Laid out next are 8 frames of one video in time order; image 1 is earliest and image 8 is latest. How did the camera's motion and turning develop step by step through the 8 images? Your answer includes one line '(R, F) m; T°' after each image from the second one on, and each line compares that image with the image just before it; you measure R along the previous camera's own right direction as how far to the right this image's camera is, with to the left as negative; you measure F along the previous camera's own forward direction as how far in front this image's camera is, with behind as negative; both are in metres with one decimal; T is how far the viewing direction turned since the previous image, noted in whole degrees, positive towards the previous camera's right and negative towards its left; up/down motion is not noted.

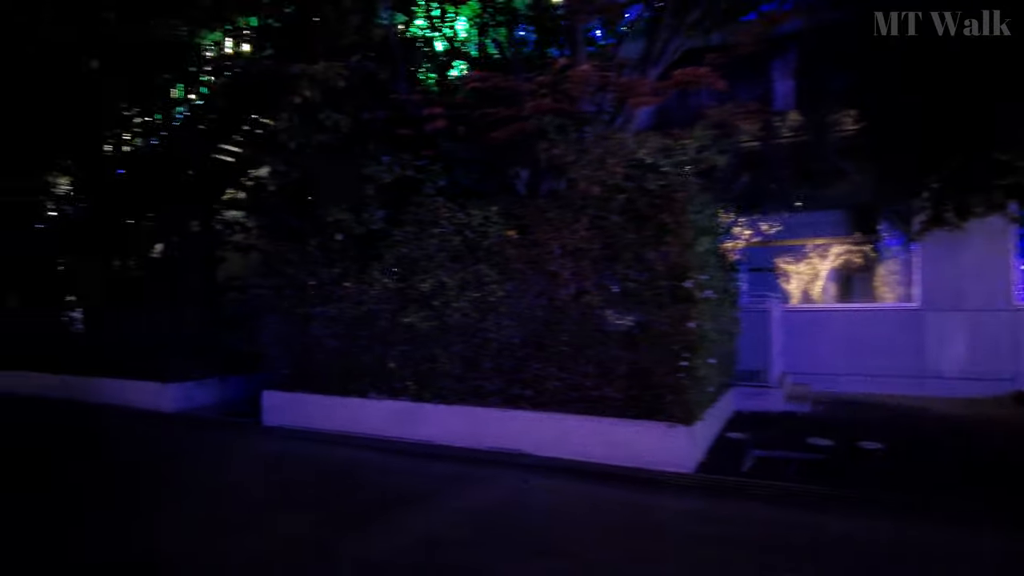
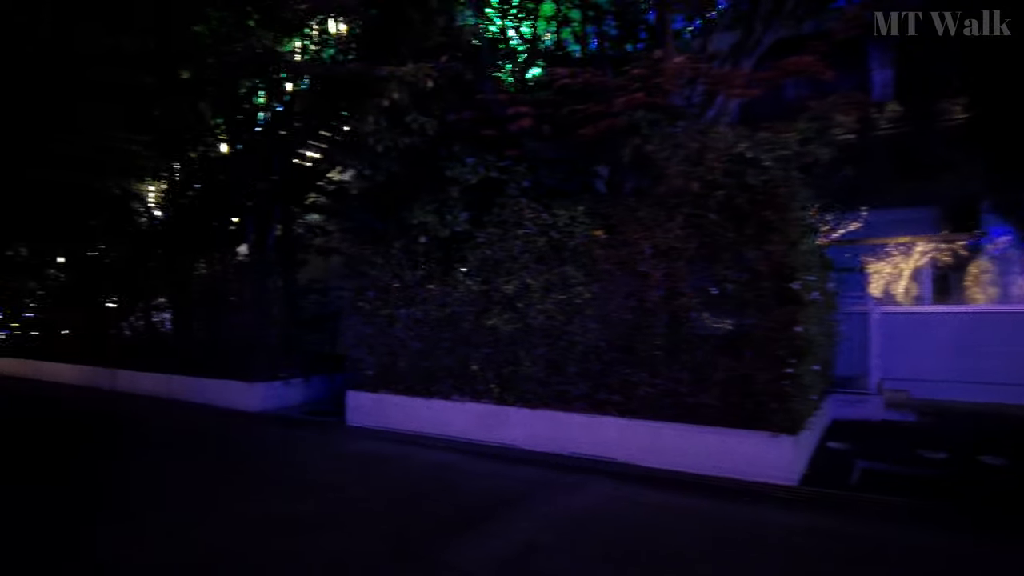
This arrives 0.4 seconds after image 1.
(-0.2, +0.1) m; -5°
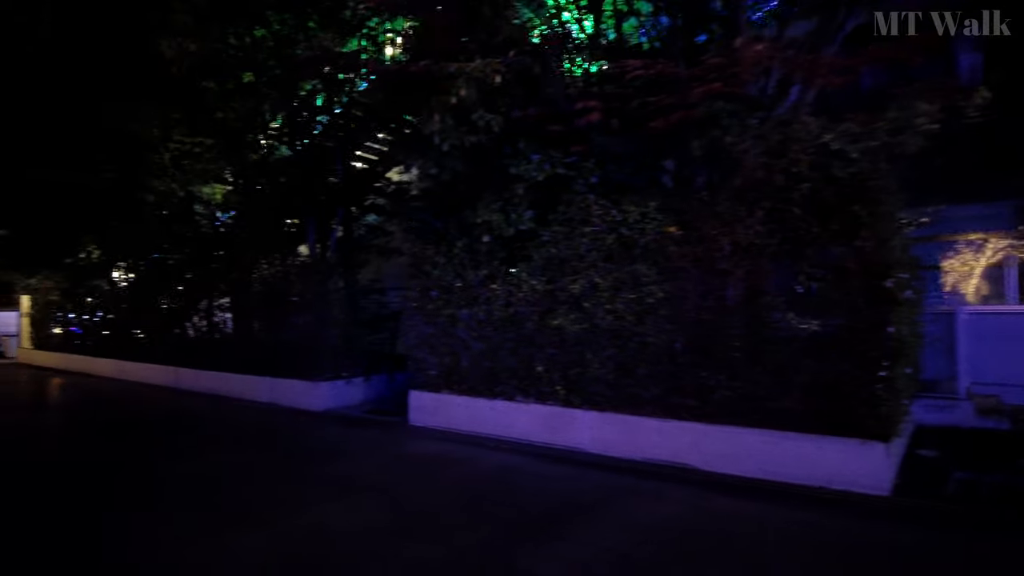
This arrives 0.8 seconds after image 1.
(-0.2, +0.1) m; -4°
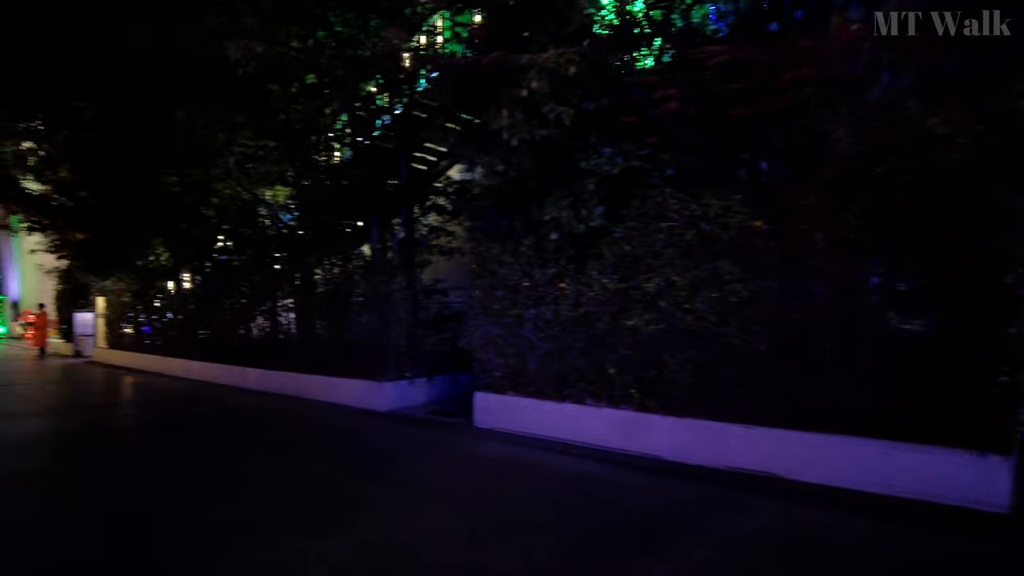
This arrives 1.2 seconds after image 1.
(-0.2, +0.2) m; -4°
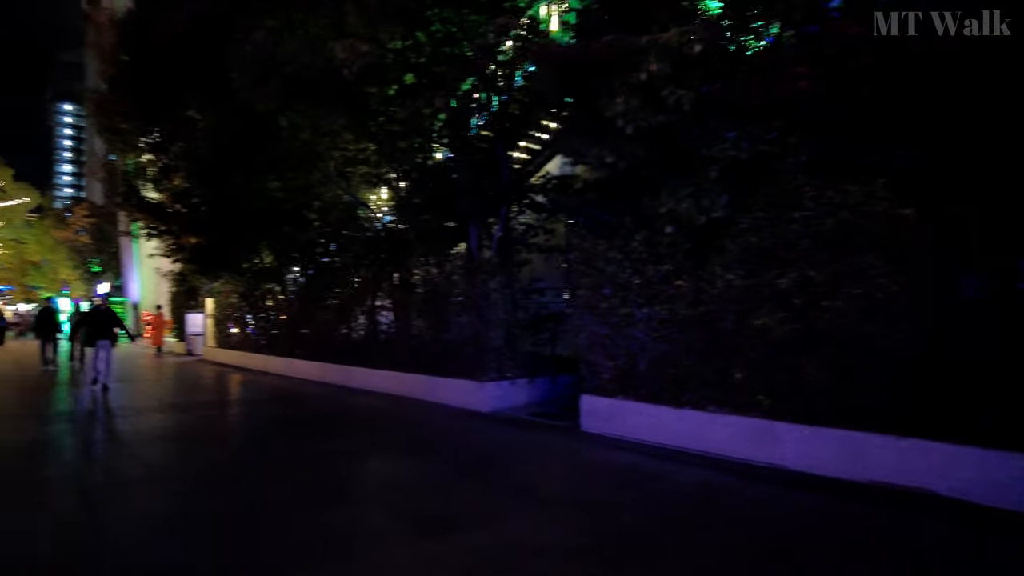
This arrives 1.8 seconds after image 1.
(-0.3, +0.3) m; -7°
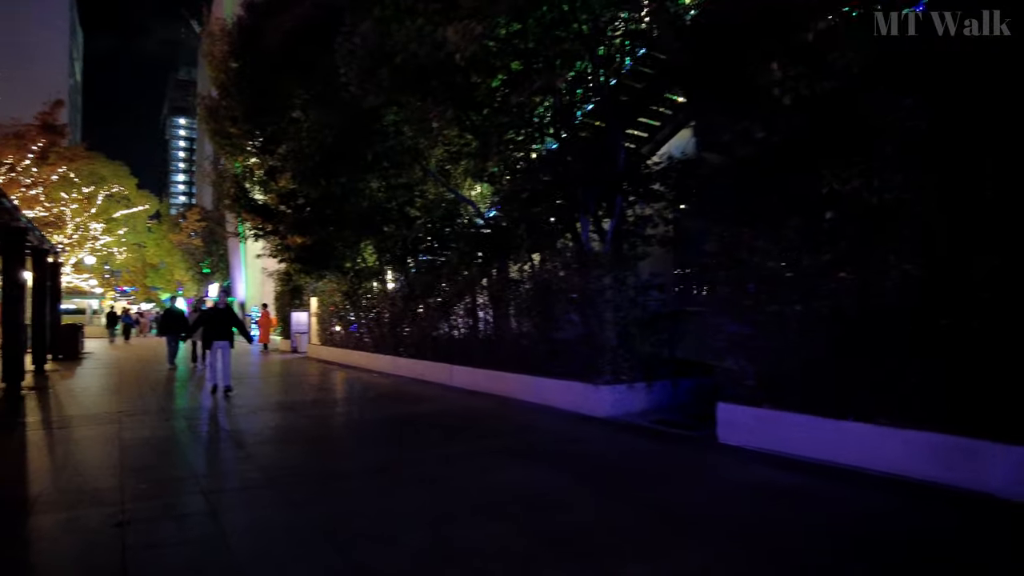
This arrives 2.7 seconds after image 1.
(-0.4, +0.6) m; -7°
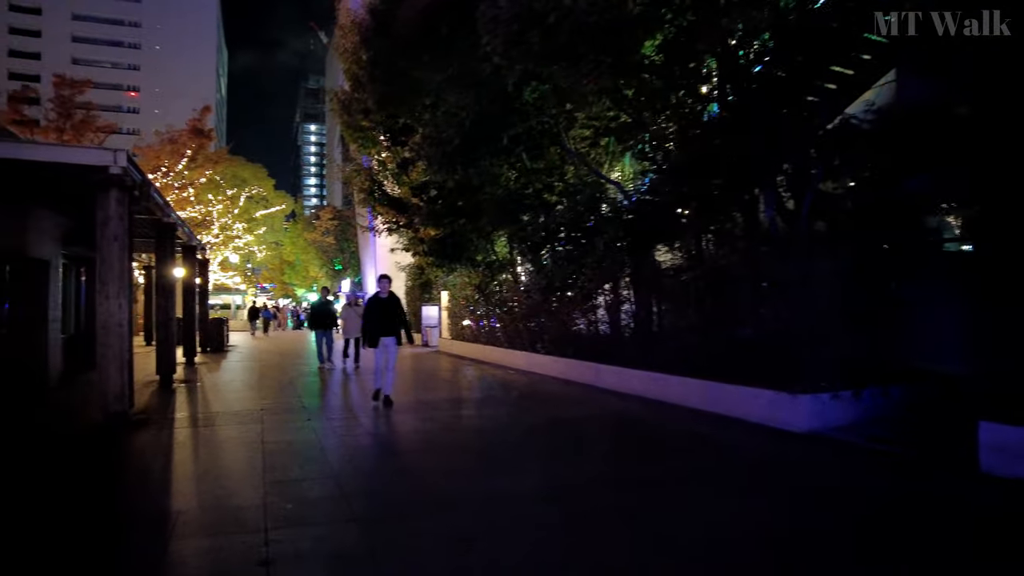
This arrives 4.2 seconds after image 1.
(-0.7, +1.1) m; -10°
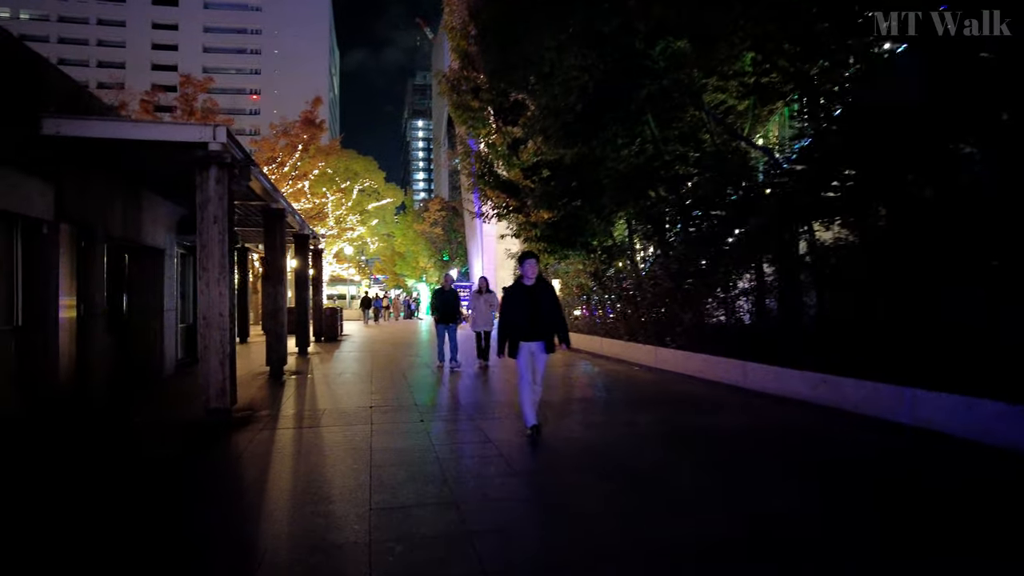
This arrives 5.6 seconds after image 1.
(-0.4, +1.3) m; -9°
